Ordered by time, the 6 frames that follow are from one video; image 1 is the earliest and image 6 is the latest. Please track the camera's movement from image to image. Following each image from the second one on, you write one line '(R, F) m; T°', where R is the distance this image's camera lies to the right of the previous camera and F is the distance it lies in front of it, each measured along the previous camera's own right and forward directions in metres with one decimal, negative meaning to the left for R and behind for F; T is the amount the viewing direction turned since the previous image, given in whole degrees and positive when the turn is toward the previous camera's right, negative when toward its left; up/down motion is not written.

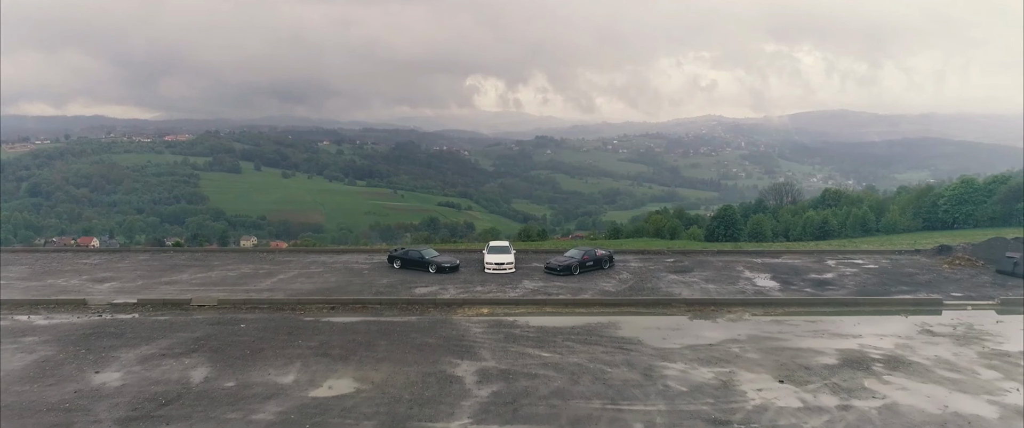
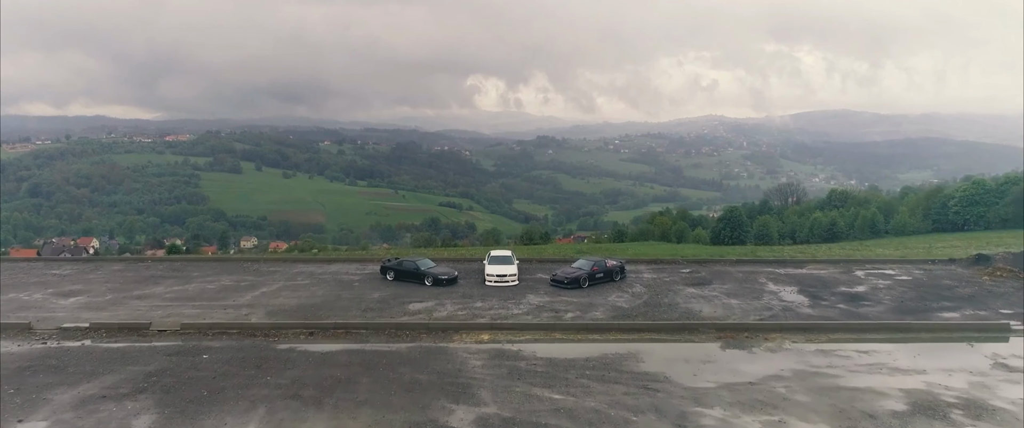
(0.0, +0.5) m; 0°
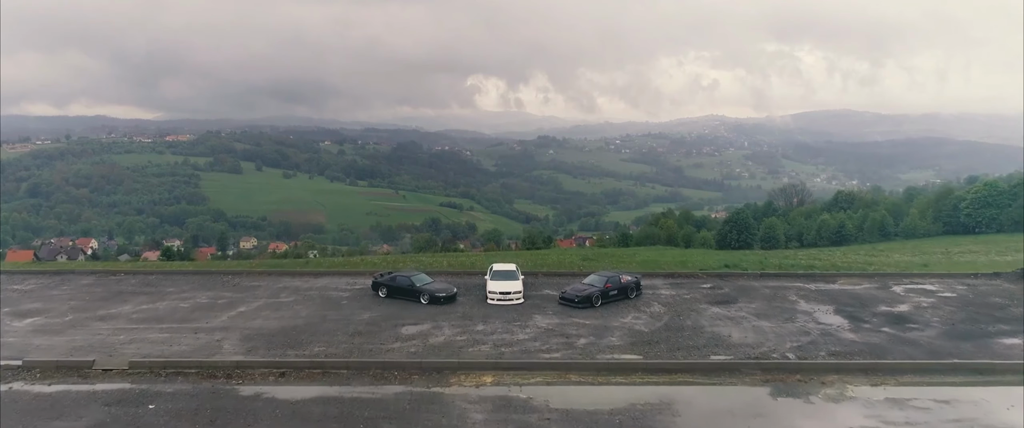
(0.0, +0.6) m; 0°
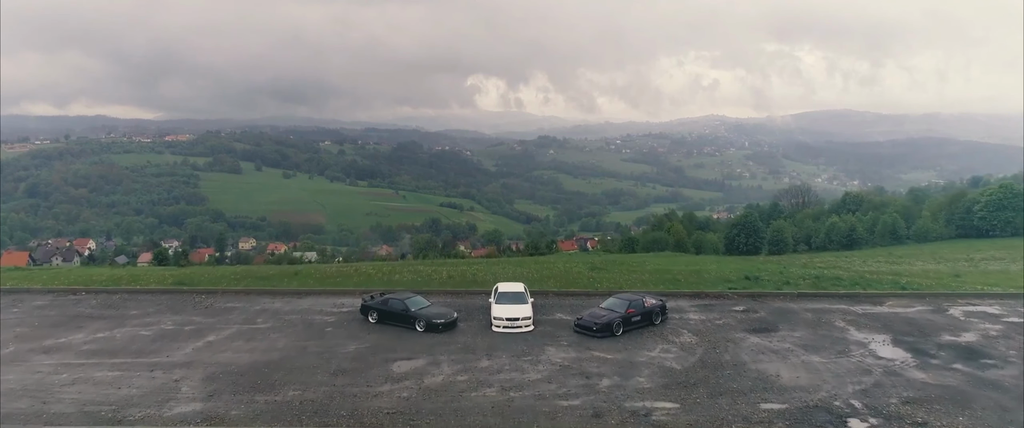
(-0.1, +0.7) m; 0°
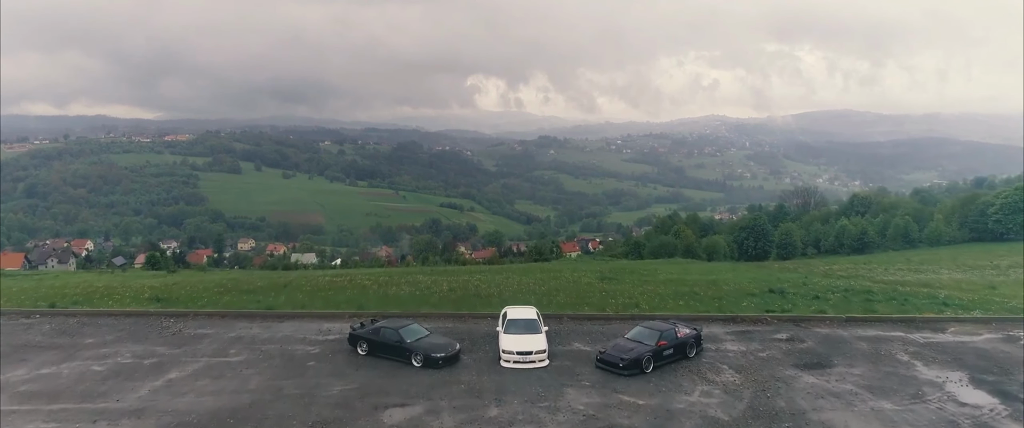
(-0.1, +0.7) m; 0°
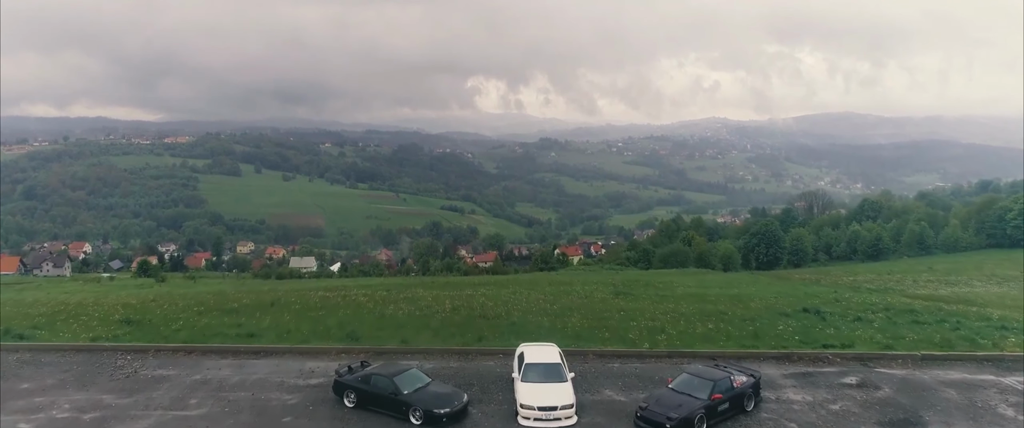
(-0.1, +0.7) m; 0°
